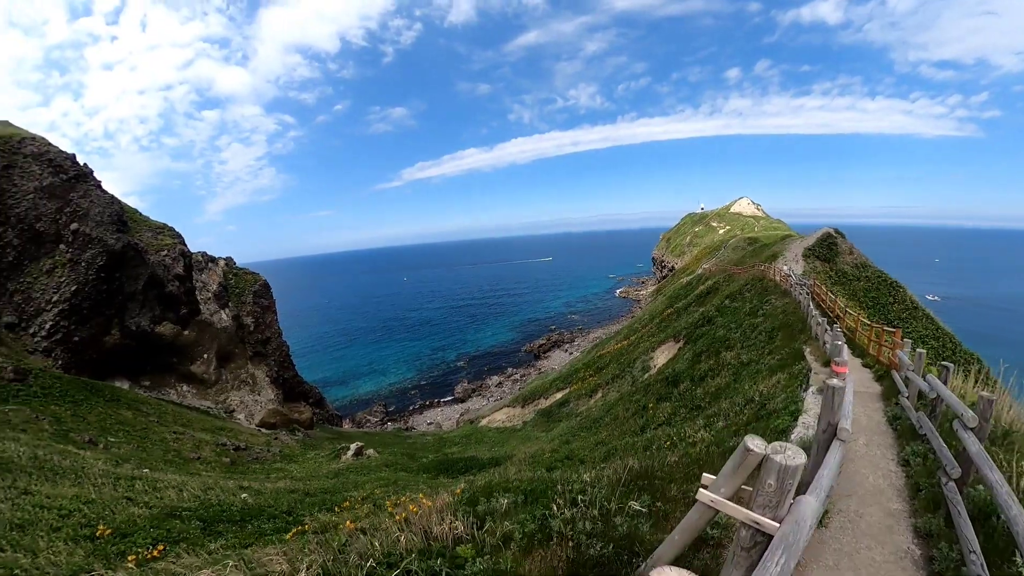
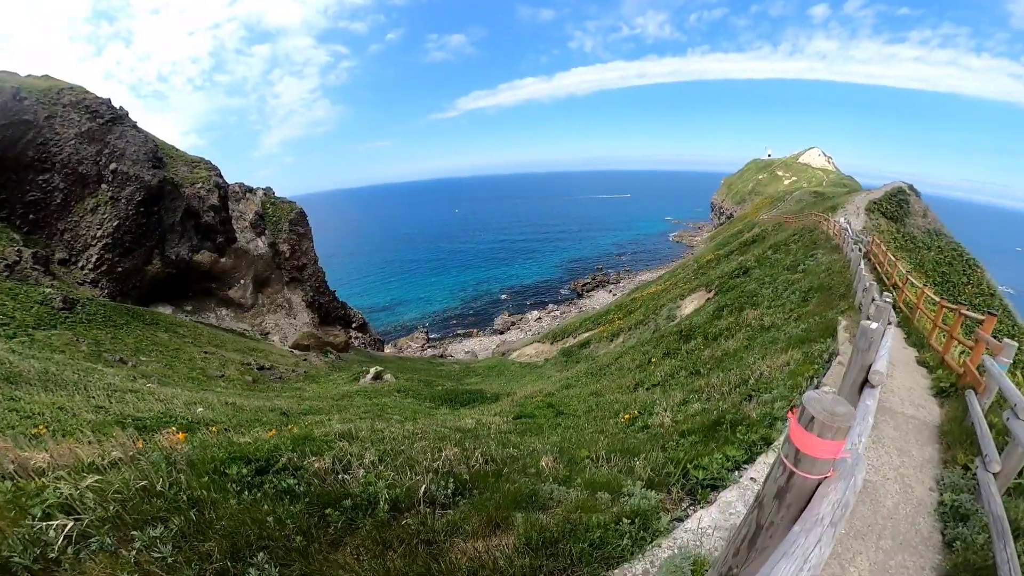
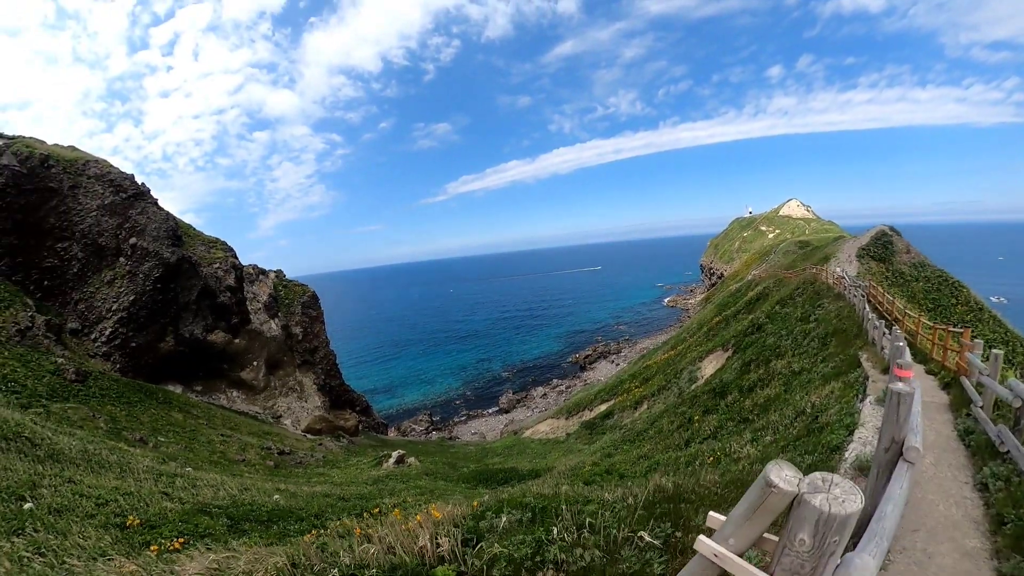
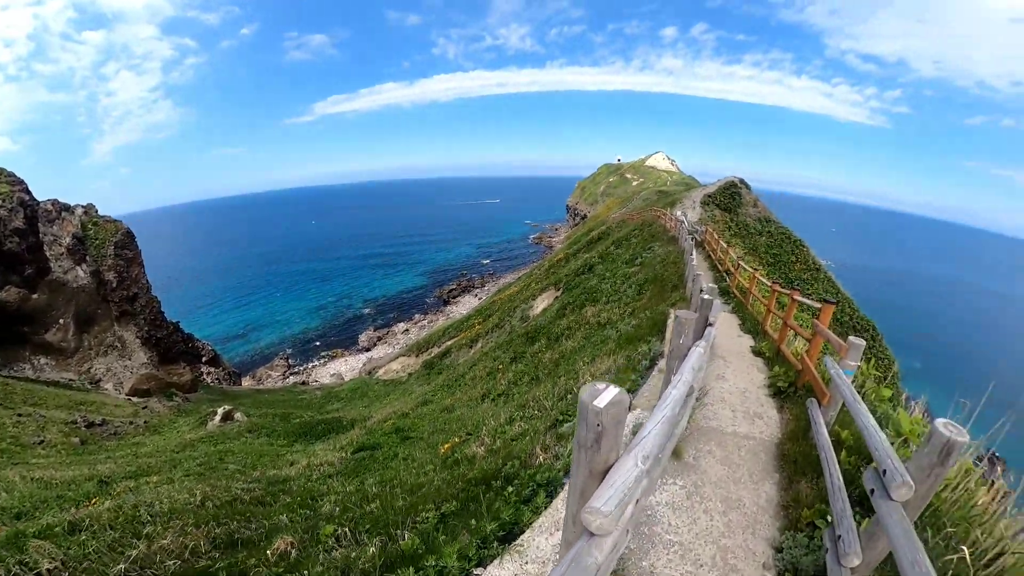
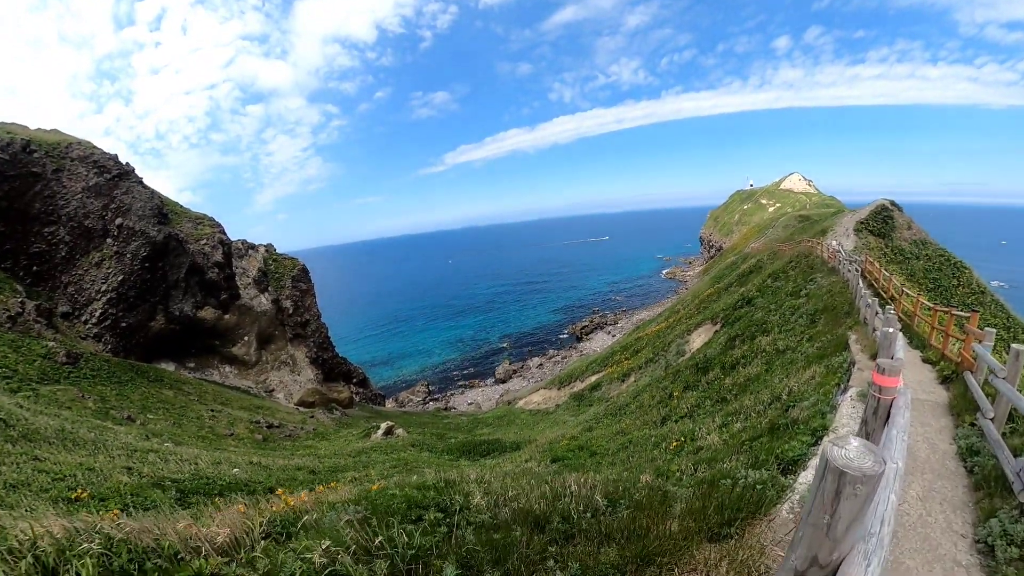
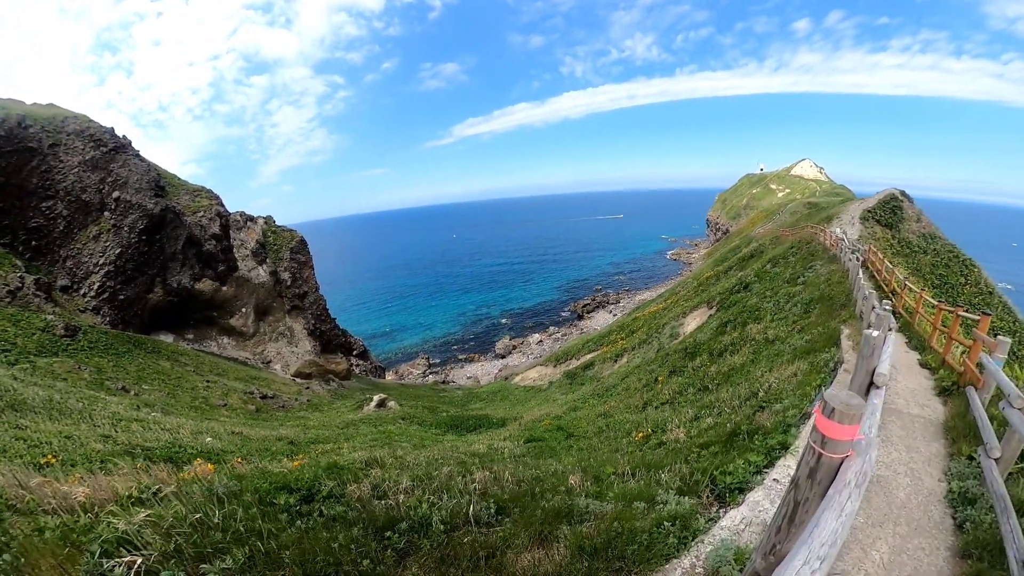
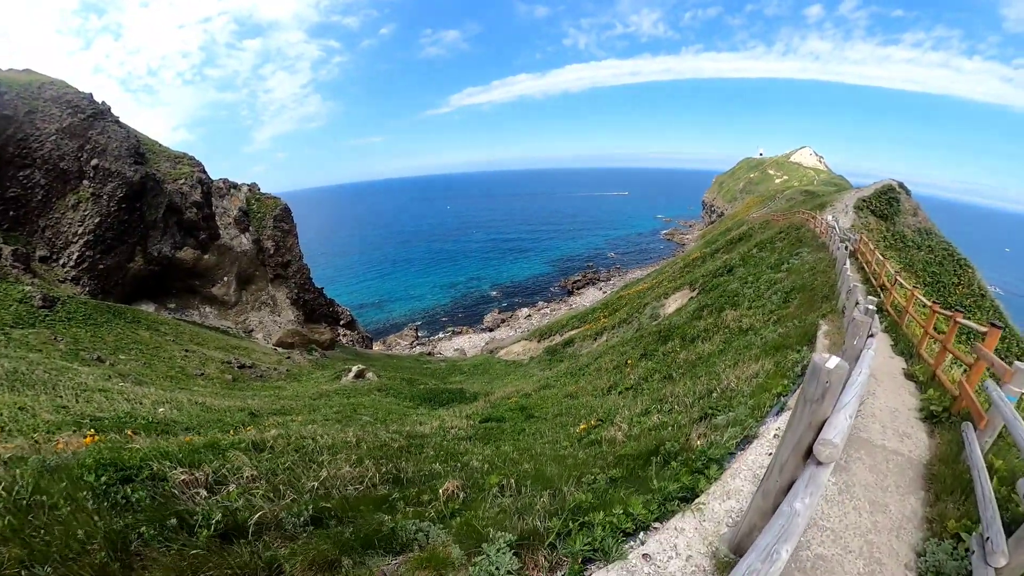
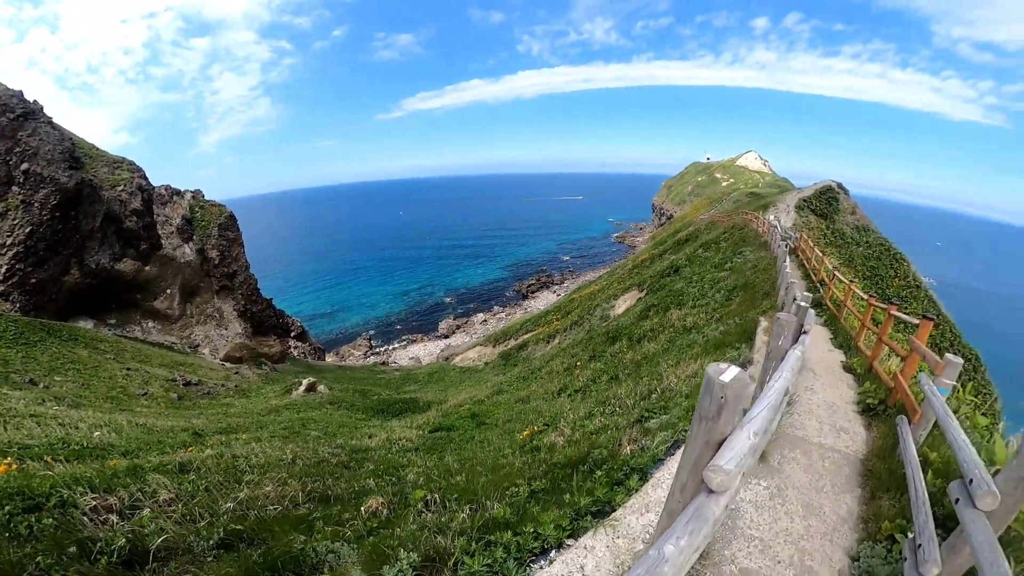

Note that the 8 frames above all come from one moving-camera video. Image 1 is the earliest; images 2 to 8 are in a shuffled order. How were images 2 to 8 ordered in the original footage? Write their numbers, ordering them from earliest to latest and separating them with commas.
3, 5, 6, 2, 7, 8, 4
